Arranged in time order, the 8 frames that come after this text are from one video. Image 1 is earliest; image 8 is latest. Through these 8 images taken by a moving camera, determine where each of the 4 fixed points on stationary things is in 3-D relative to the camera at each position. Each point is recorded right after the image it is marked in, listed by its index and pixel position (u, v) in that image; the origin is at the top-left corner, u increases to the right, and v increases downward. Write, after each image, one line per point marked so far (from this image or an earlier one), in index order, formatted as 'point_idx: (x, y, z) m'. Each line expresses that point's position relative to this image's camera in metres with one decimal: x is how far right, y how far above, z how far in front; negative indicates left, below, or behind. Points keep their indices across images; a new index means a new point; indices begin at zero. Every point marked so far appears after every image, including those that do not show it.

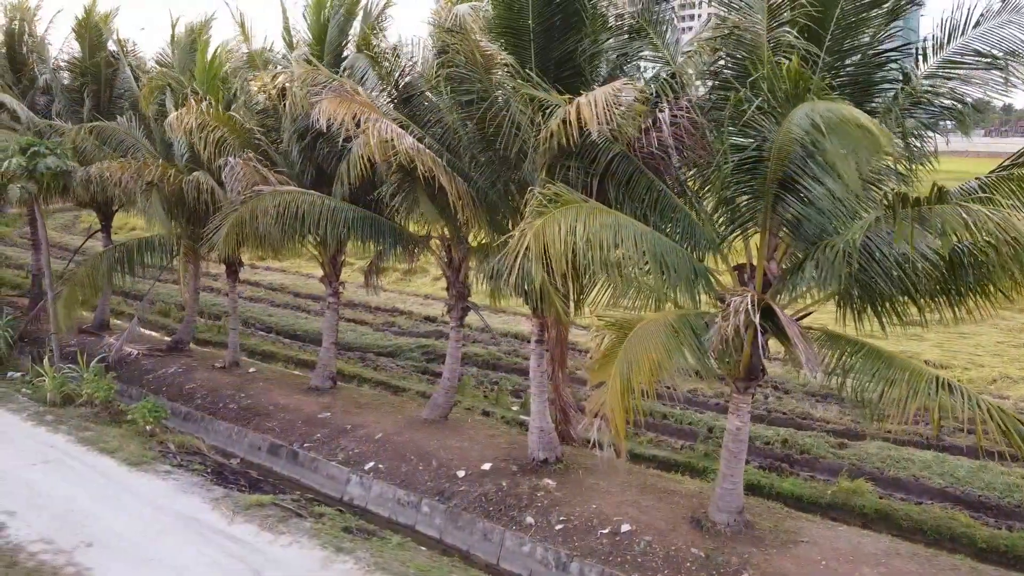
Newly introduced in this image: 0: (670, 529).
0: (+1.4, -2.1, +7.1) m
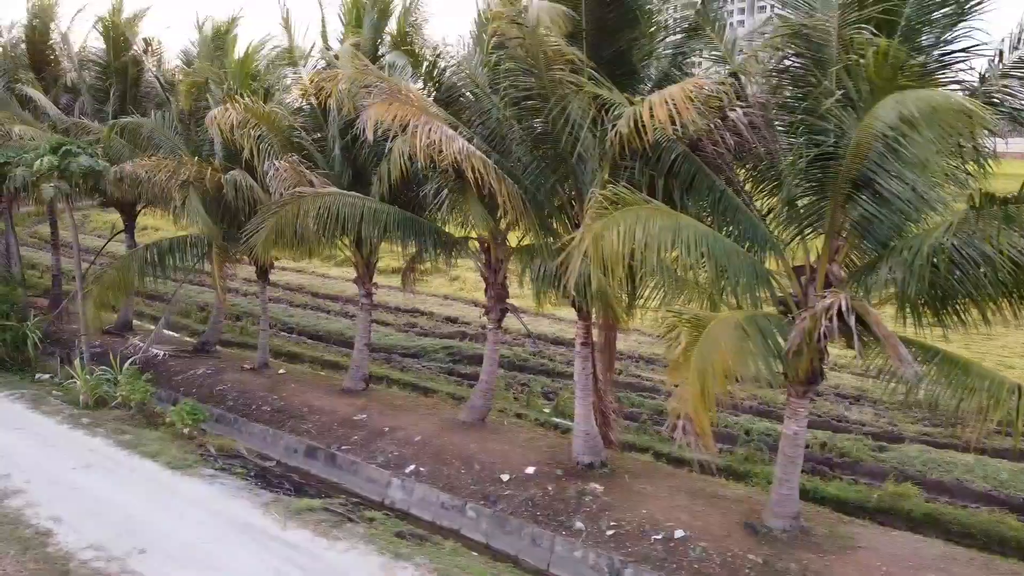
0: (+1.9, -2.1, +7.0) m
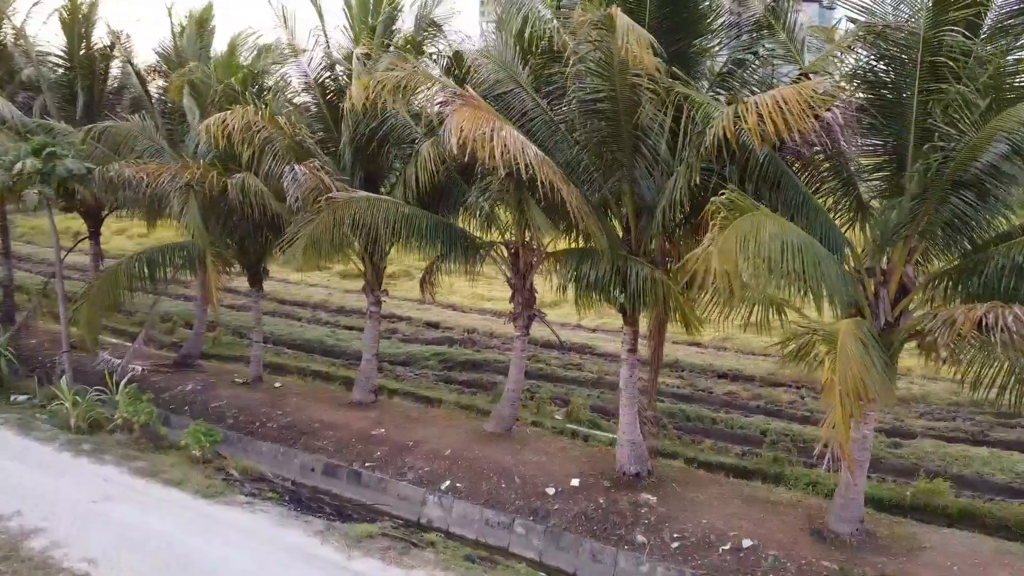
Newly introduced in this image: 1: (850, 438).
0: (+2.4, -2.2, +6.9) m
1: (+2.9, -1.3, +6.9) m
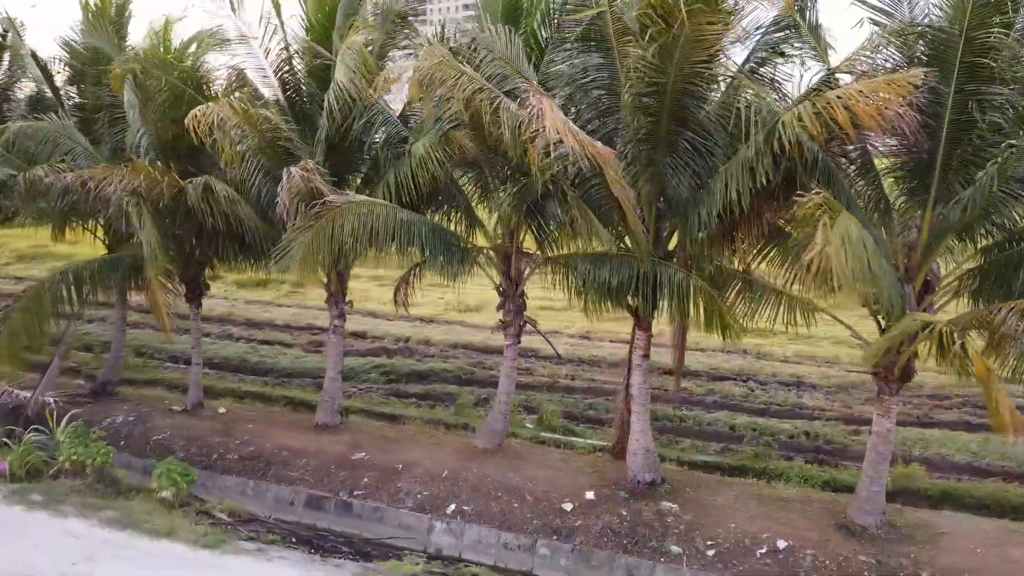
0: (+2.7, -2.2, +7.0) m
1: (+3.1, -1.2, +7.0) m
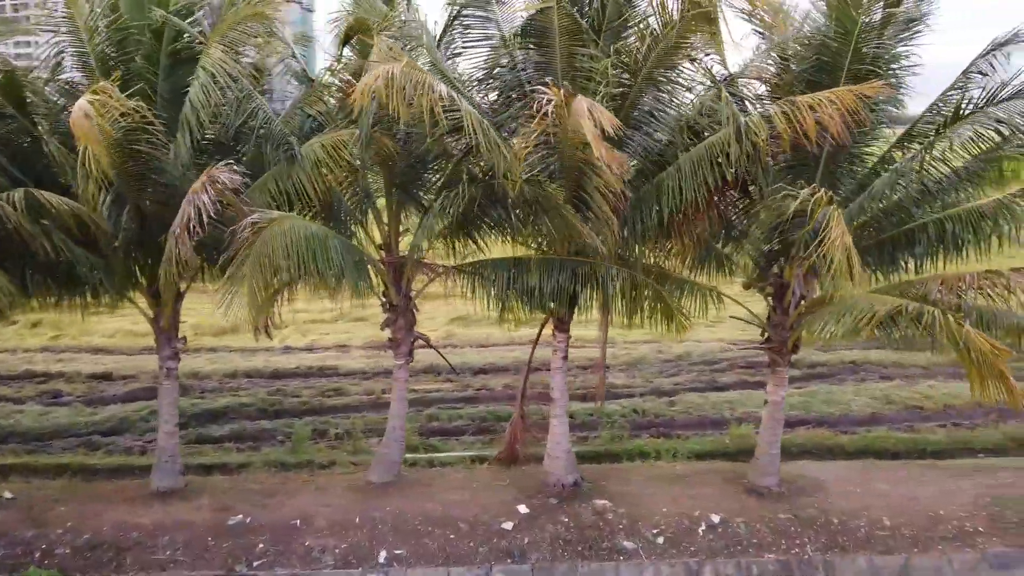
0: (+2.1, -2.0, +7.6) m
1: (+2.5, -1.1, +7.7) m
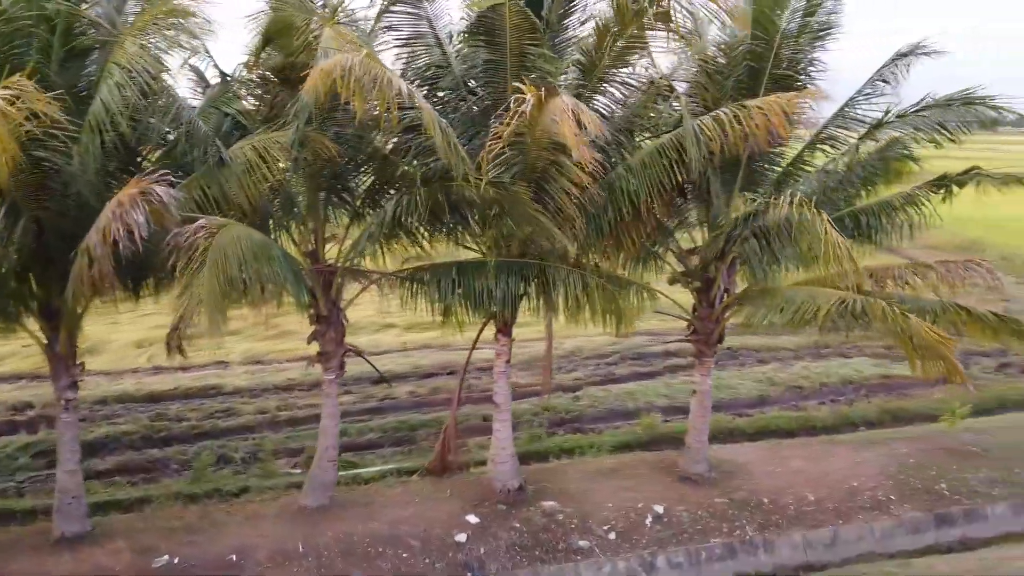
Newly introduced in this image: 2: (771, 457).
0: (+1.6, -2.0, +7.8) m
1: (+1.9, -1.0, +8.0) m
2: (+2.8, -1.9, +8.9) m
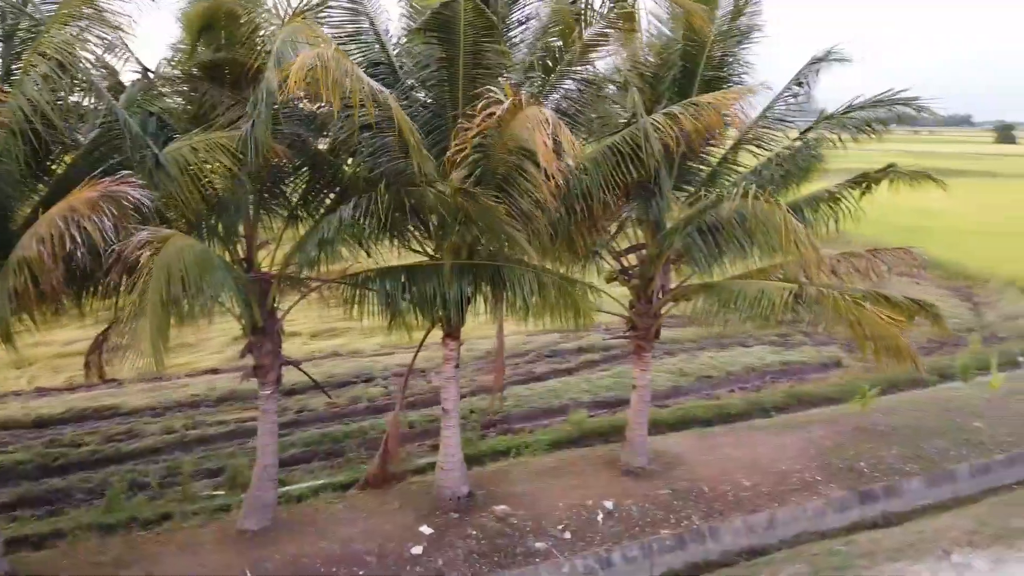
0: (+1.1, -2.0, +7.9) m
1: (+1.3, -1.0, +8.1) m
2: (+2.1, -1.8, +9.1) m
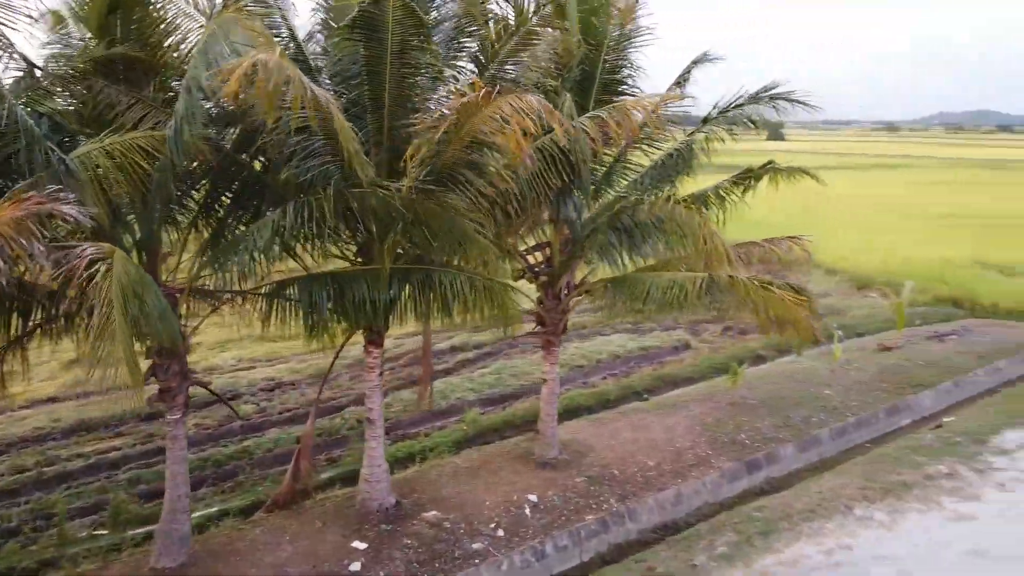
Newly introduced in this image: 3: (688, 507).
0: (+0.3, -1.9, +8.1) m
1: (+0.4, -0.9, +8.3) m
2: (+1.0, -1.7, +9.5) m
3: (+1.8, -2.2, +8.3) m
